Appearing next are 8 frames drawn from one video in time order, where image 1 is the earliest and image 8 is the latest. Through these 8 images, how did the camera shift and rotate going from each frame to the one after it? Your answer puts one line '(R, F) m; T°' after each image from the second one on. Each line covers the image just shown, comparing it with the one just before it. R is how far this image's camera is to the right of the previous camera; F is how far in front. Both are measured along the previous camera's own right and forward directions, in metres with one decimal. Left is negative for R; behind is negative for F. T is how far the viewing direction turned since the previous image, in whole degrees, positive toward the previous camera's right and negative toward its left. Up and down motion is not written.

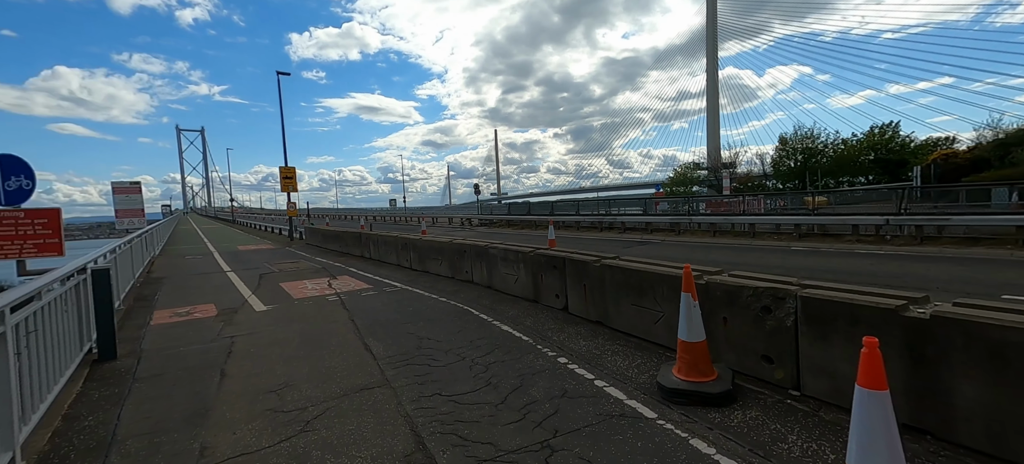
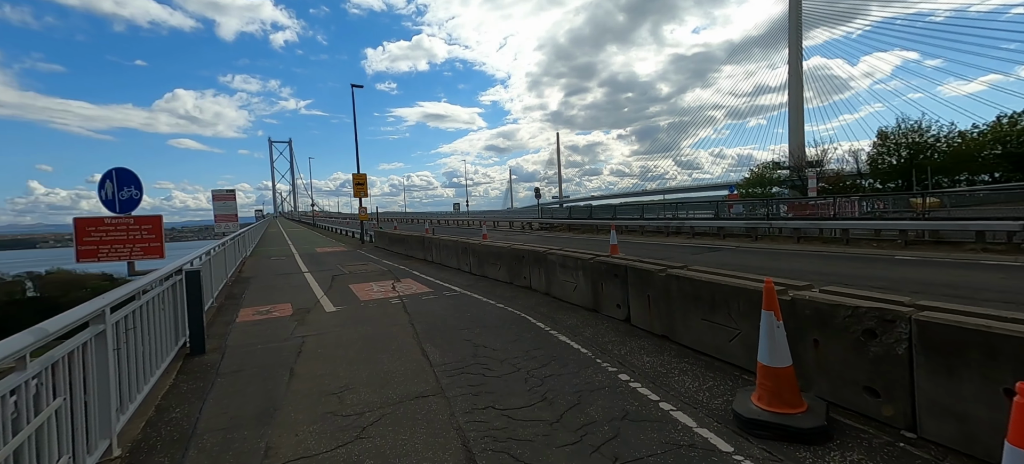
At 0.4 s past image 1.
(0.0, +0.2) m; -8°
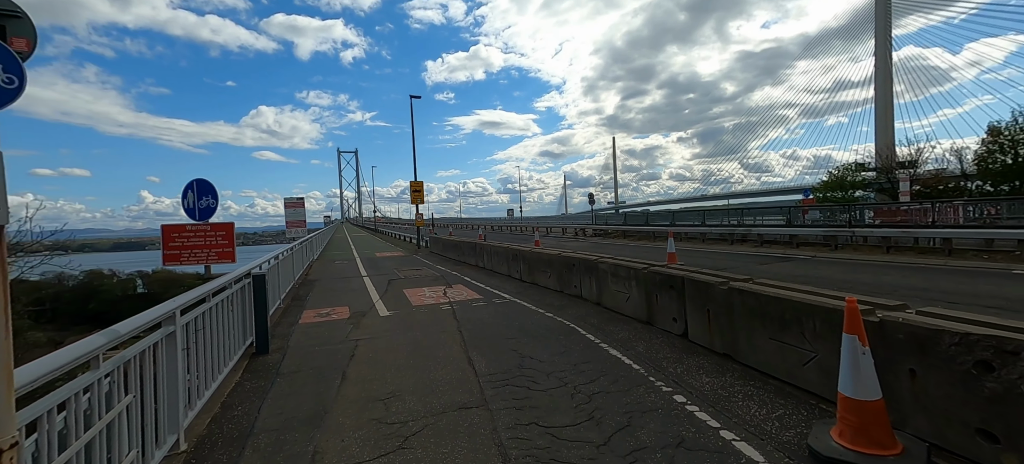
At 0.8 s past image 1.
(+0.1, +0.2) m; -7°
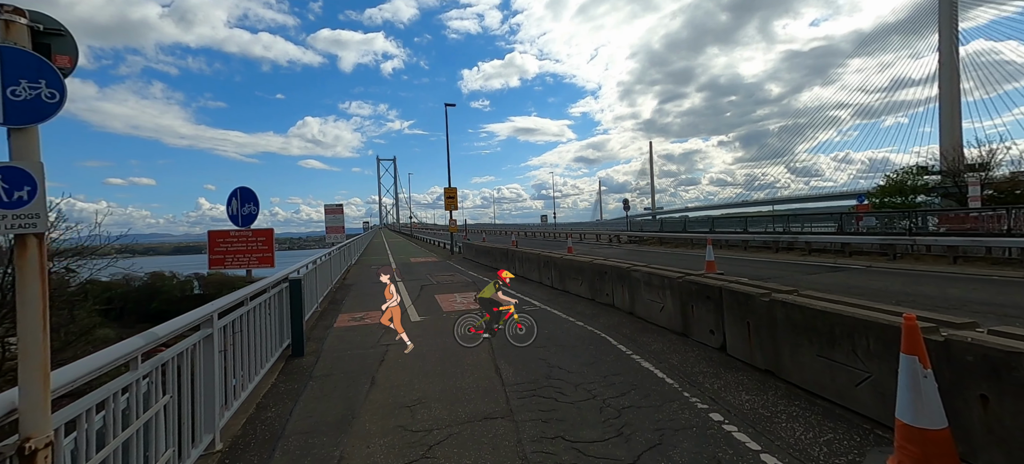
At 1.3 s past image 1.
(+0.1, +0.1) m; -5°
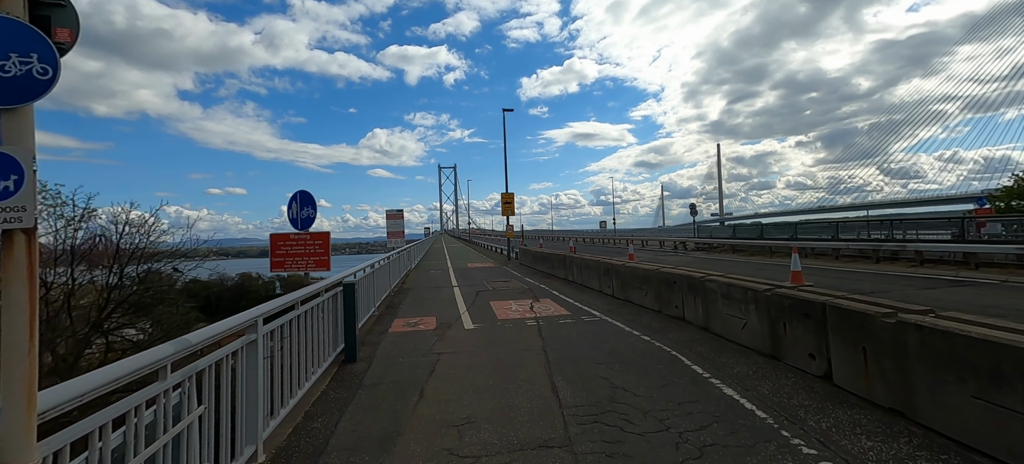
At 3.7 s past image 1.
(0.0, +0.5) m; -8°
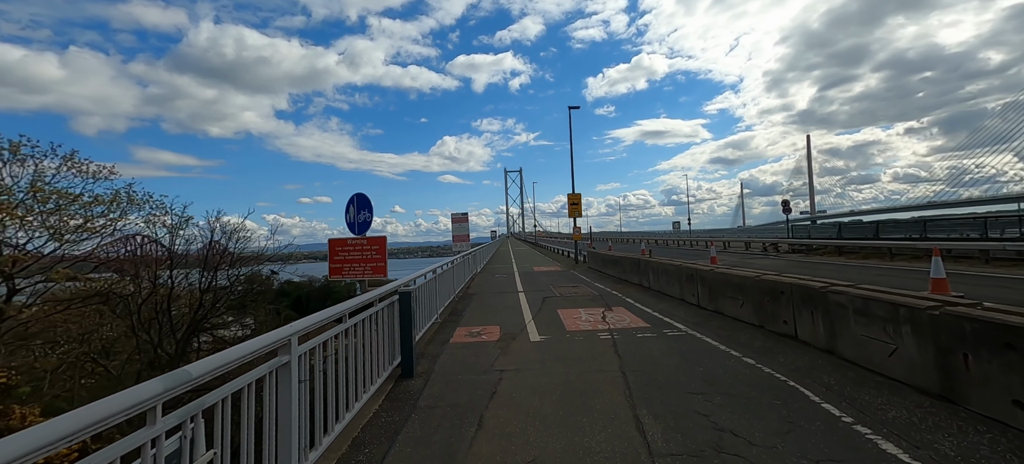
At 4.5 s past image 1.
(-0.1, +0.8) m; -9°
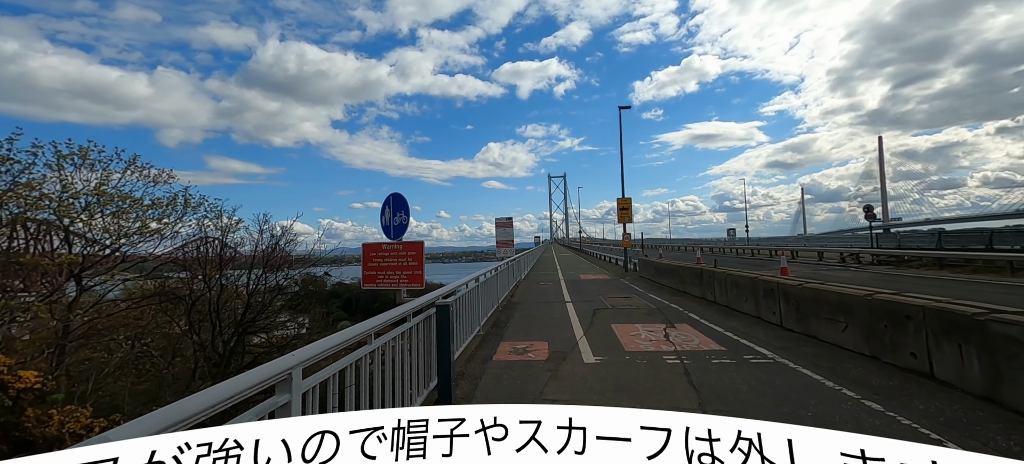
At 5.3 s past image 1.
(-0.1, +0.9) m; -6°
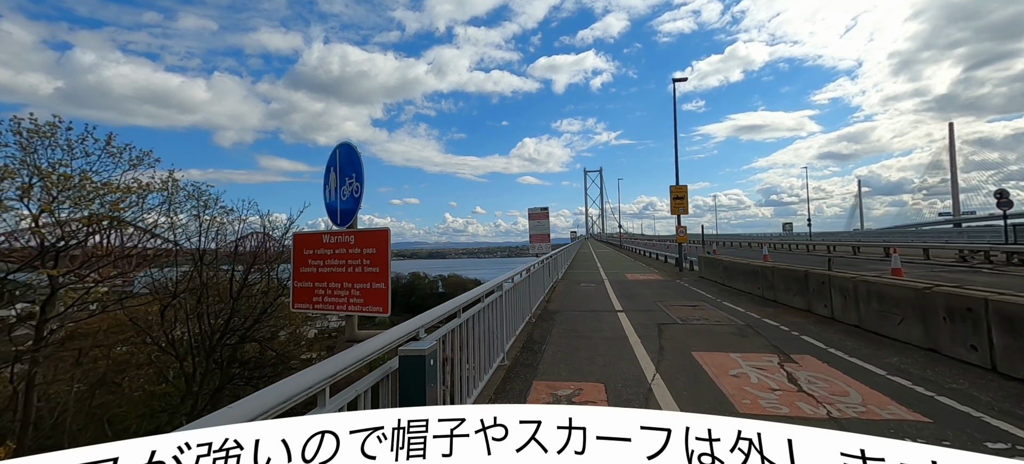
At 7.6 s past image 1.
(0.0, +2.9) m; -5°
